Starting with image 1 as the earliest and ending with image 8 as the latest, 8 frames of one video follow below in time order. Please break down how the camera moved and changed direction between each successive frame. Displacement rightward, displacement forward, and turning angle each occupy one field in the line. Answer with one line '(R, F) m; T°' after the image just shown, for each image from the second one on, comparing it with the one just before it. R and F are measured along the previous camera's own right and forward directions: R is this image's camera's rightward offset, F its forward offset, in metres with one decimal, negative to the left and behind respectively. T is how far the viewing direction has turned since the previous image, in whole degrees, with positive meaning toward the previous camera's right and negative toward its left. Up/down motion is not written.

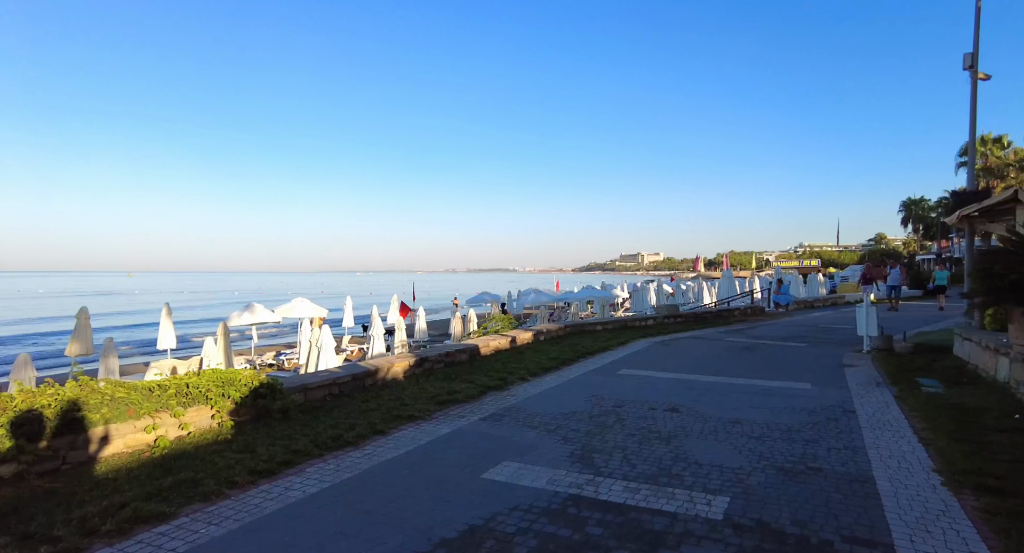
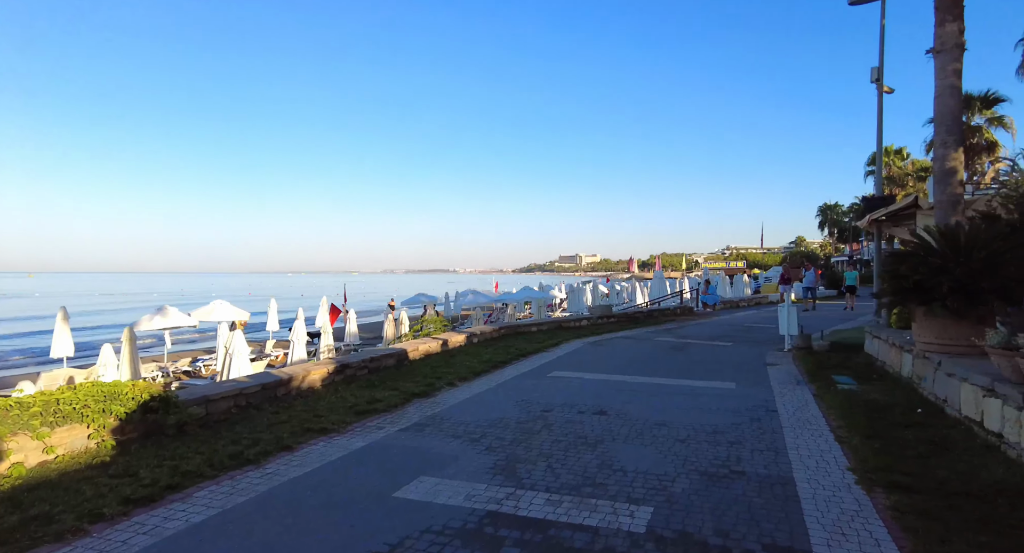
(+0.2, +0.2) m; +6°
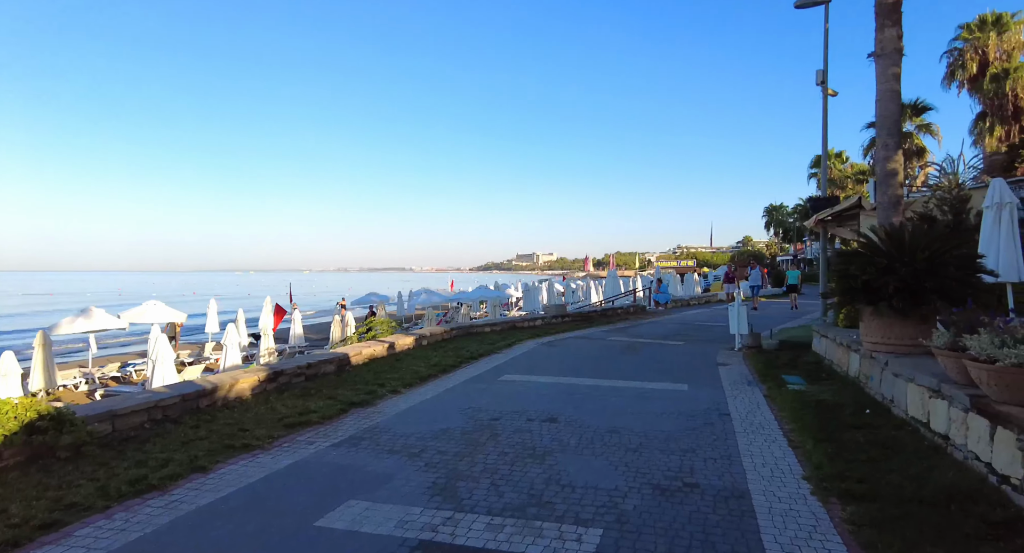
(+0.1, +0.3) m; +4°
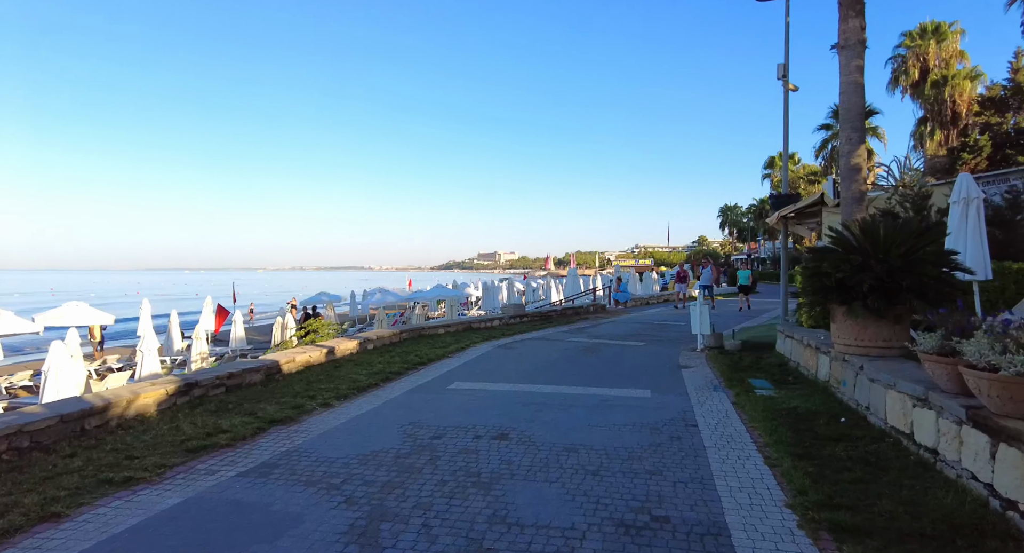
(+0.1, +0.6) m; +4°
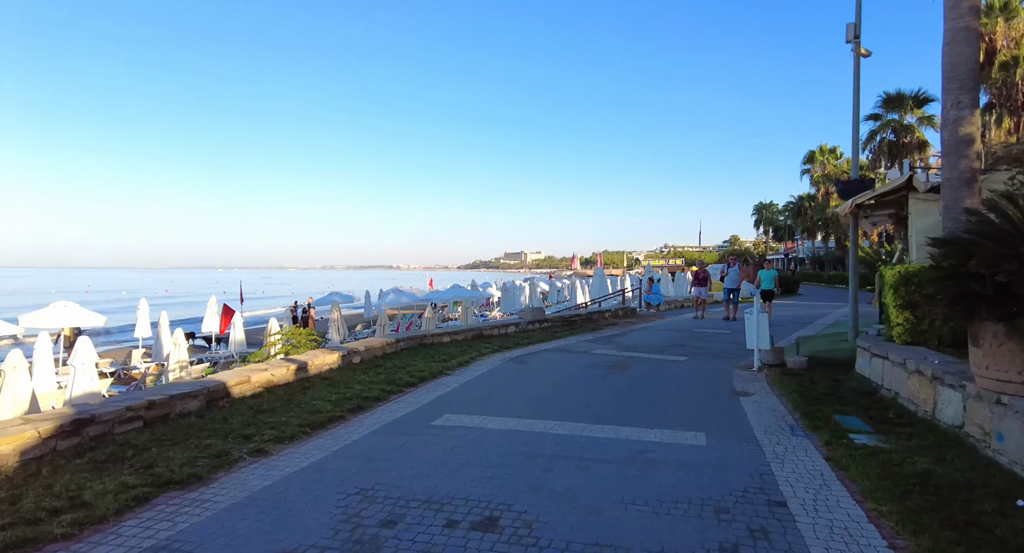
(+0.2, +1.7) m; -3°
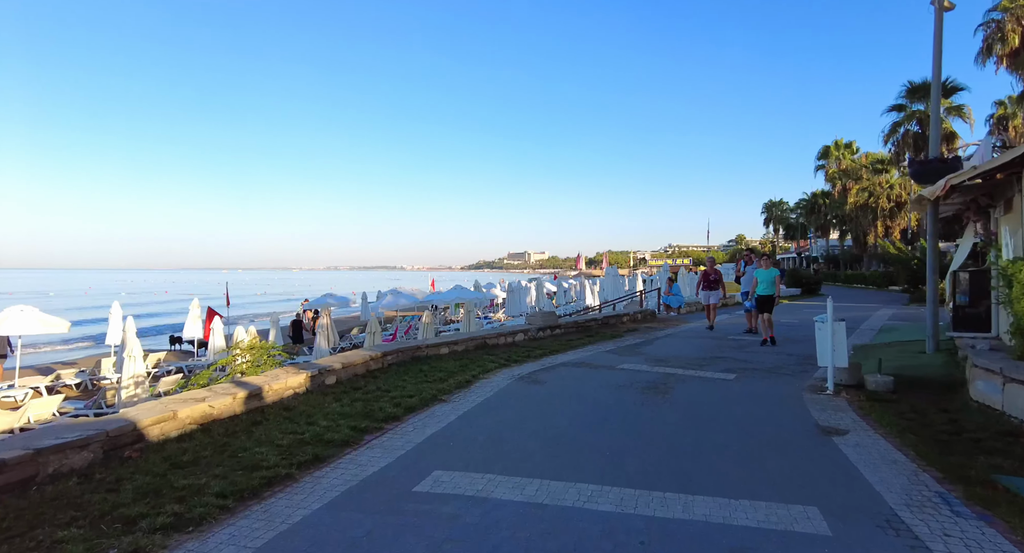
(-0.1, +1.6) m; 0°
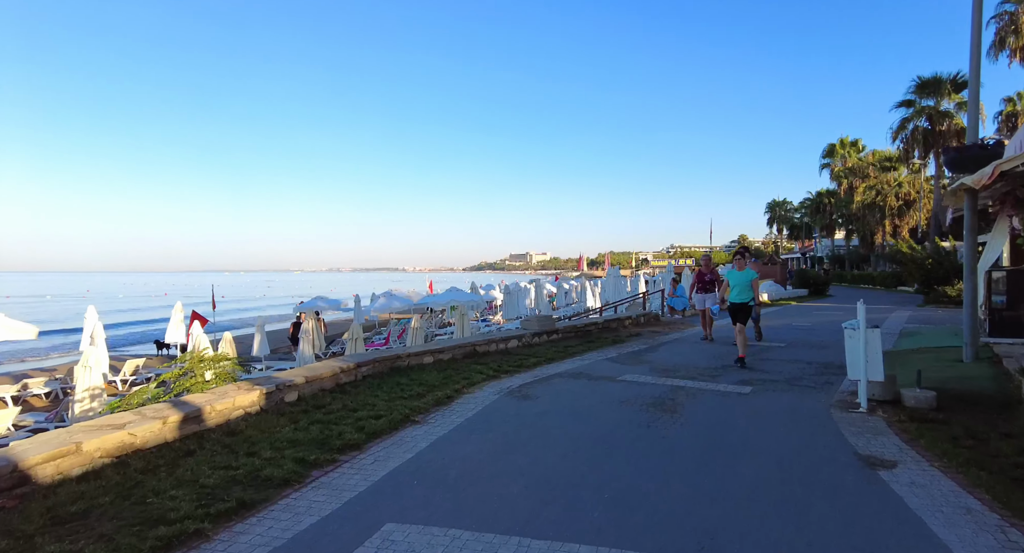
(+0.2, +0.8) m; 0°
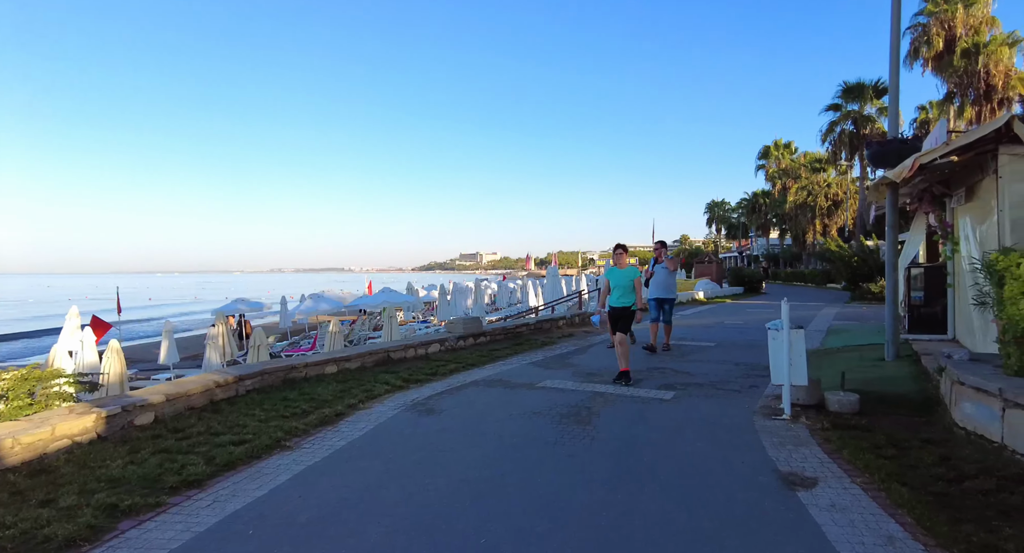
(+0.5, +0.6) m; +5°
